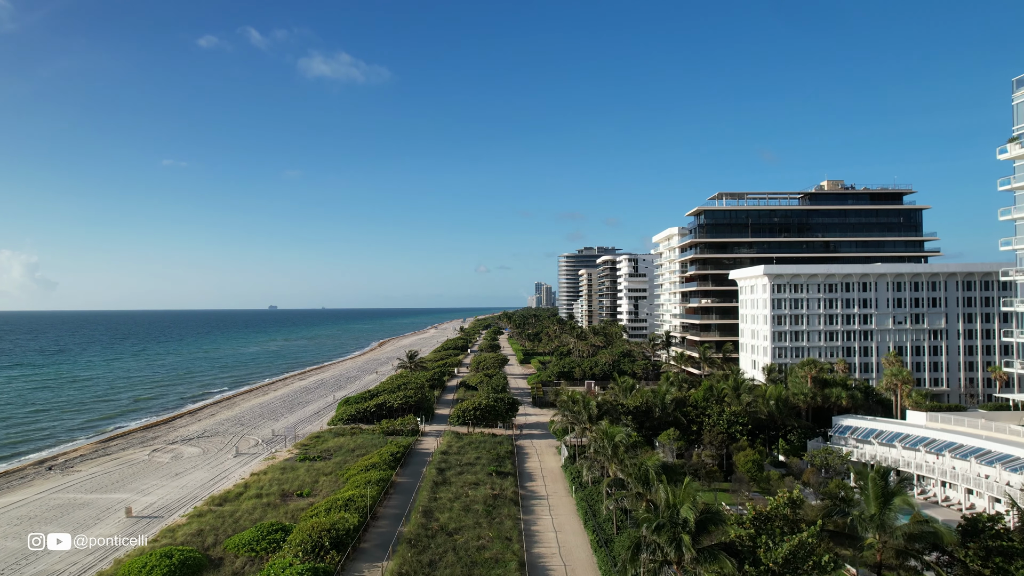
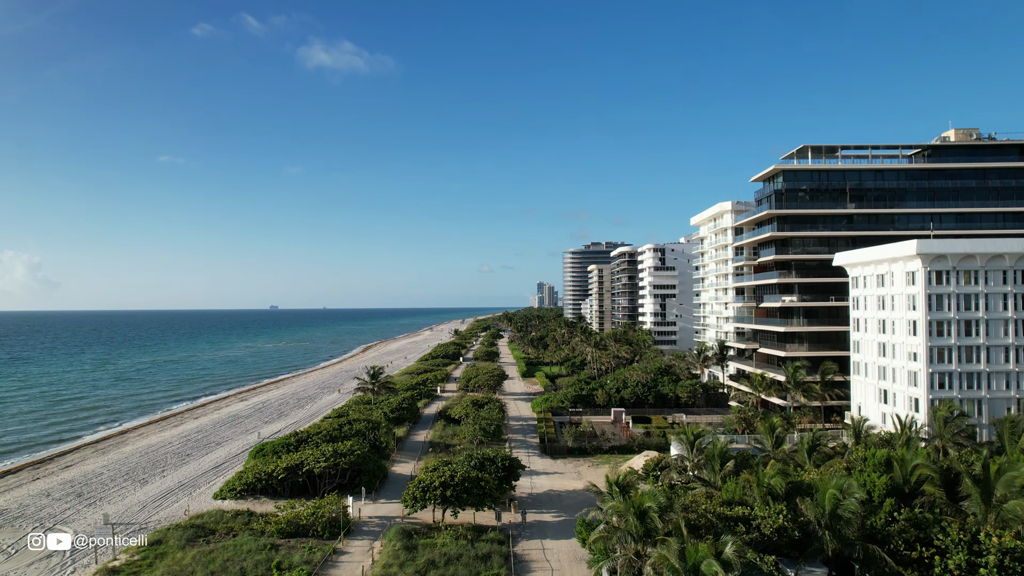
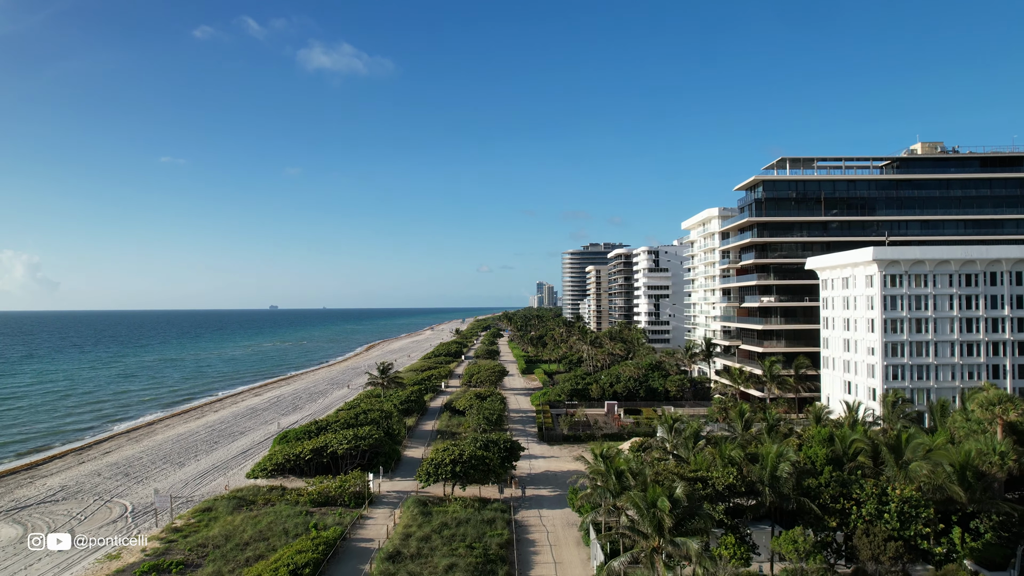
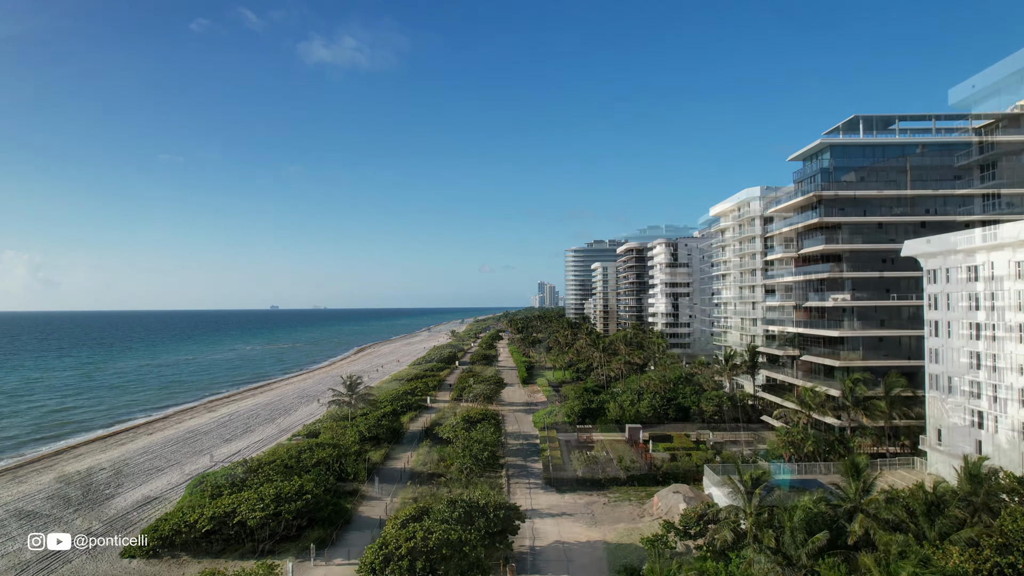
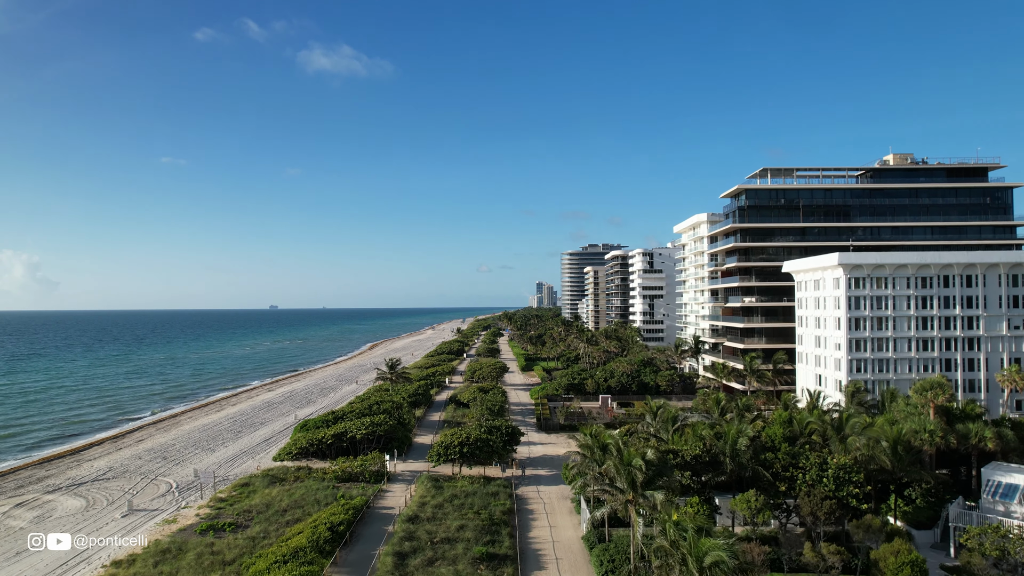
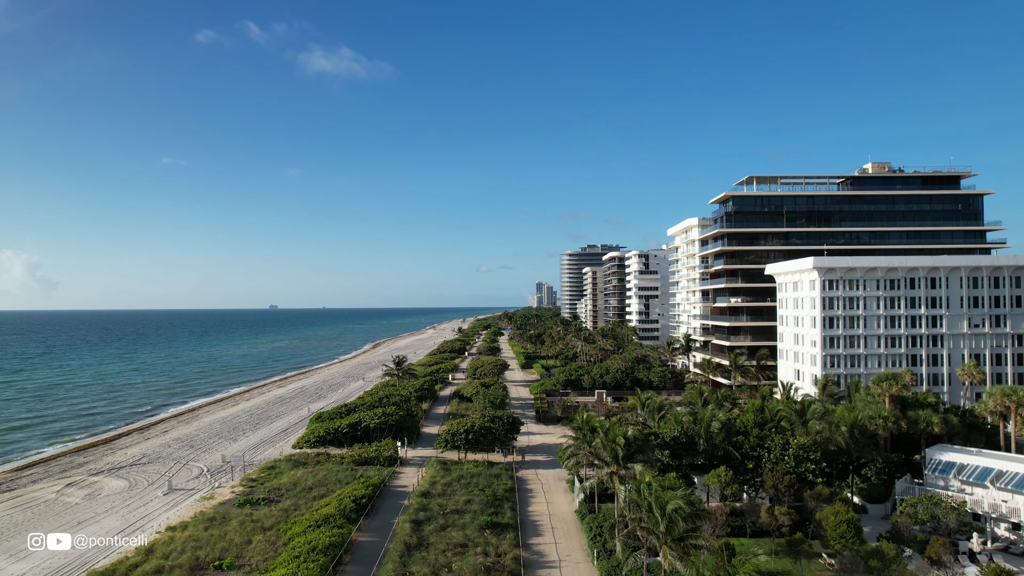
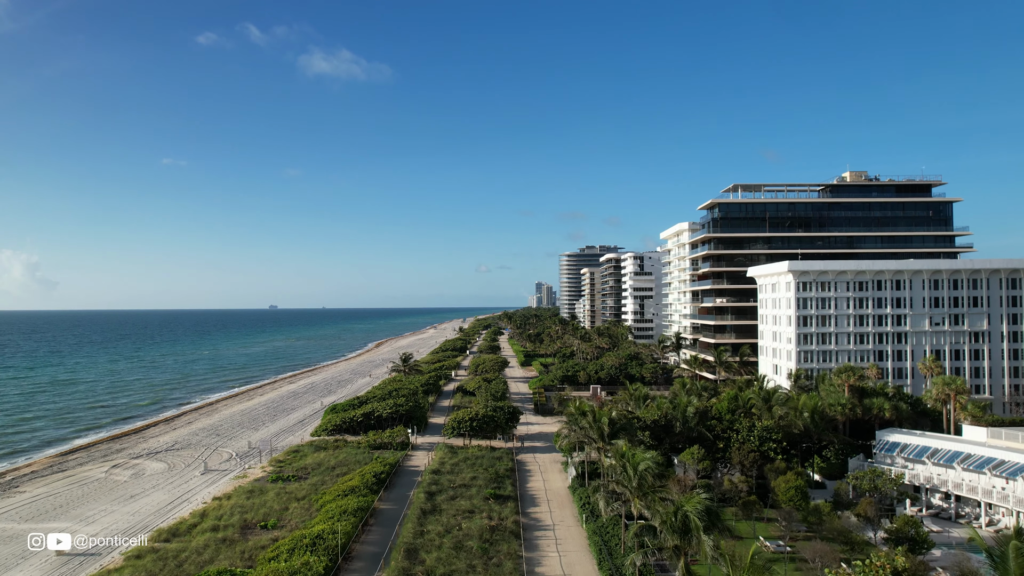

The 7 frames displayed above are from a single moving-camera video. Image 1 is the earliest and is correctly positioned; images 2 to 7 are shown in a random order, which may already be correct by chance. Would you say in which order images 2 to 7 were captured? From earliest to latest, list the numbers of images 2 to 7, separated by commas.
7, 6, 5, 3, 2, 4
